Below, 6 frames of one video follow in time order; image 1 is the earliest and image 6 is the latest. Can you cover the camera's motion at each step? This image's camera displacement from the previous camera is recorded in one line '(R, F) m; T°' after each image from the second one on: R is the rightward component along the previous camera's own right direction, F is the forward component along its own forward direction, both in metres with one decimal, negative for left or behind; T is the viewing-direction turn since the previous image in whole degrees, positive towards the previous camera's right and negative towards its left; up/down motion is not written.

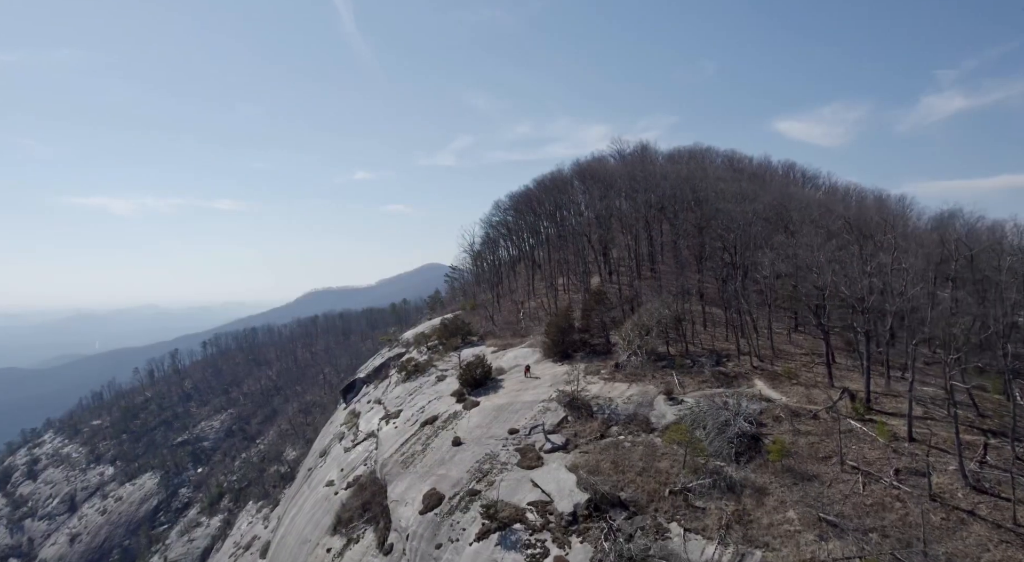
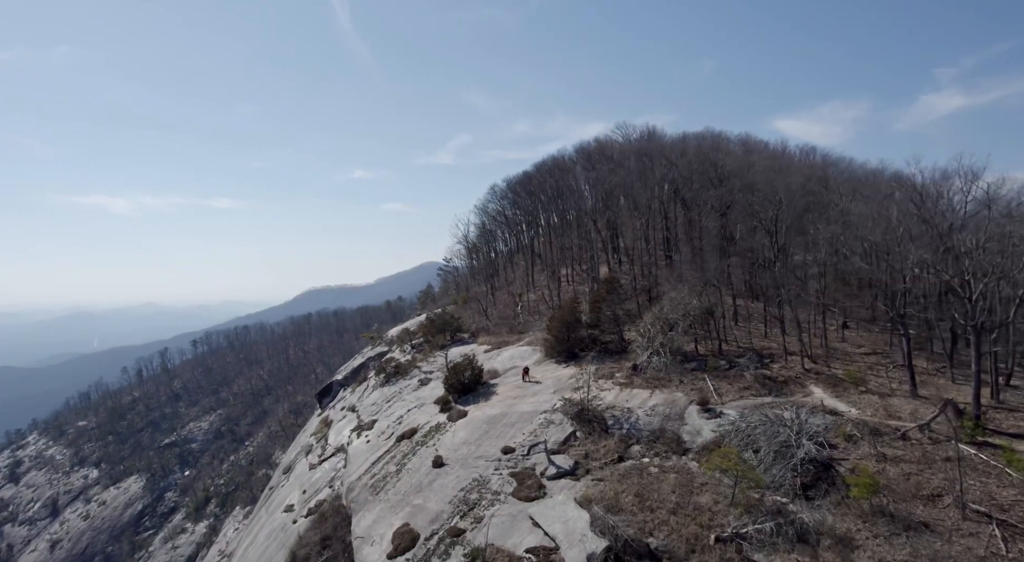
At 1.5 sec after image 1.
(+0.3, +7.8) m; 0°
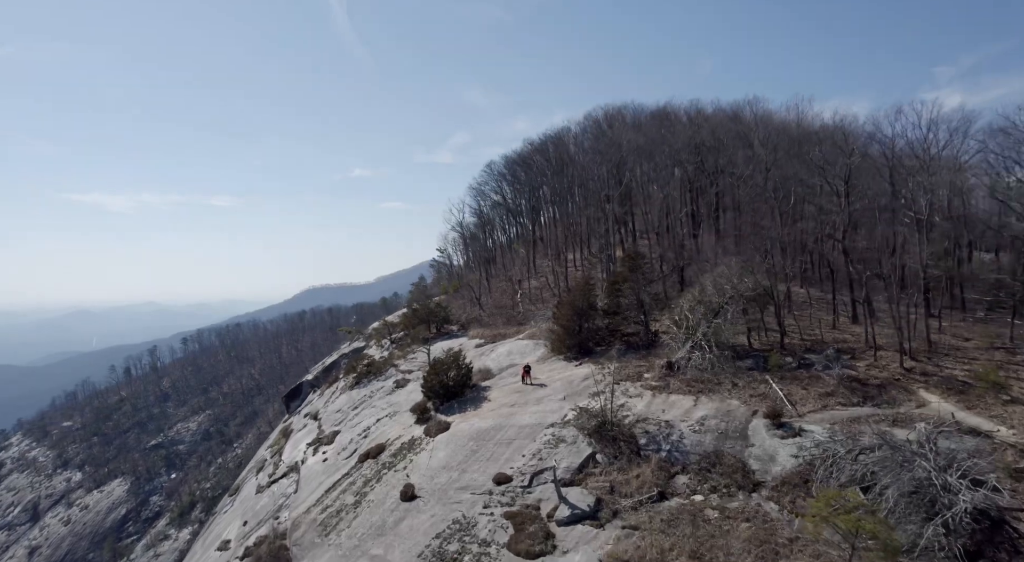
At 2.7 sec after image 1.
(+0.2, +8.6) m; 0°
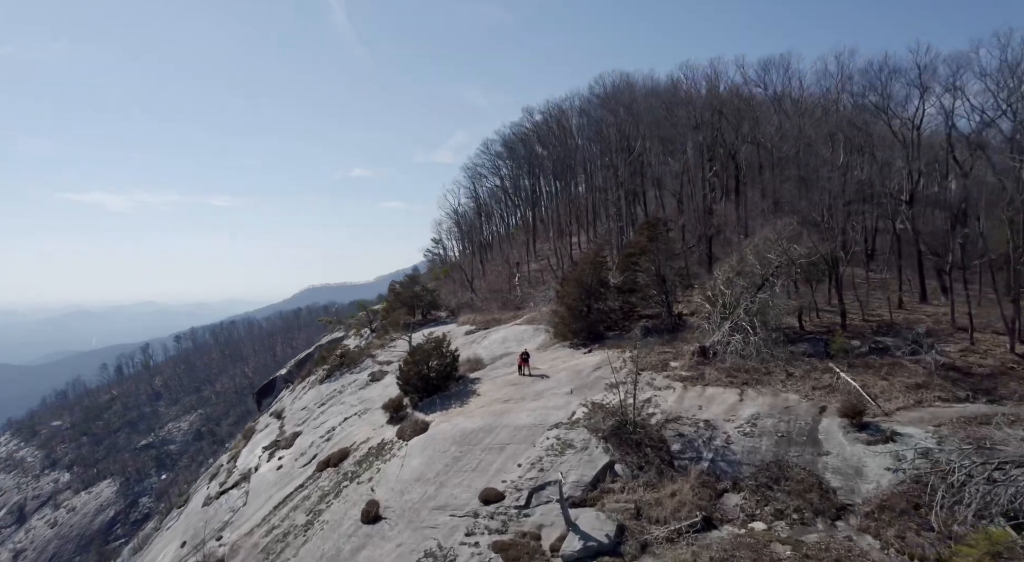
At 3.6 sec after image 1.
(+0.2, +5.5) m; 0°
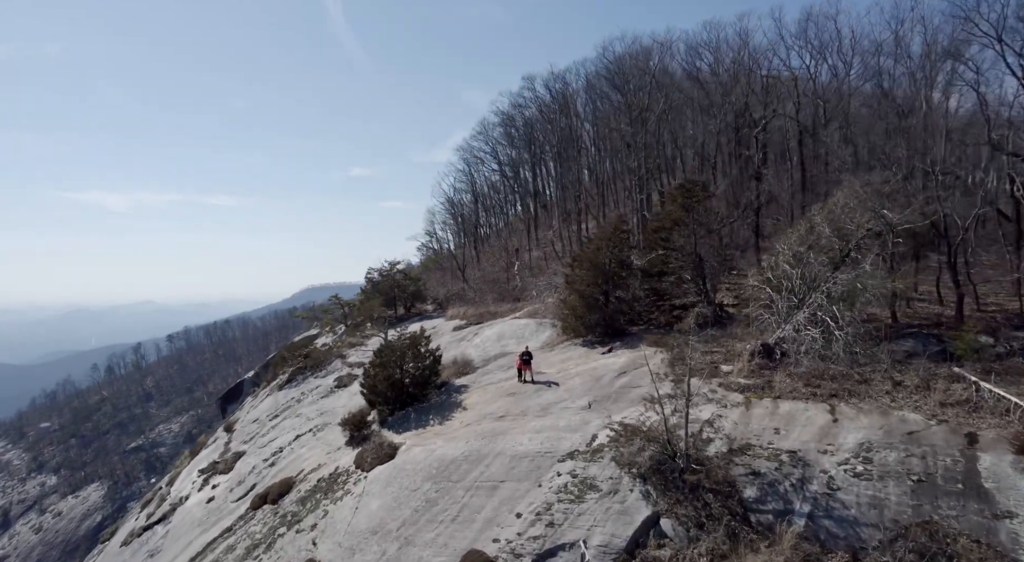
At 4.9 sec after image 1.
(+0.1, +5.7) m; 0°
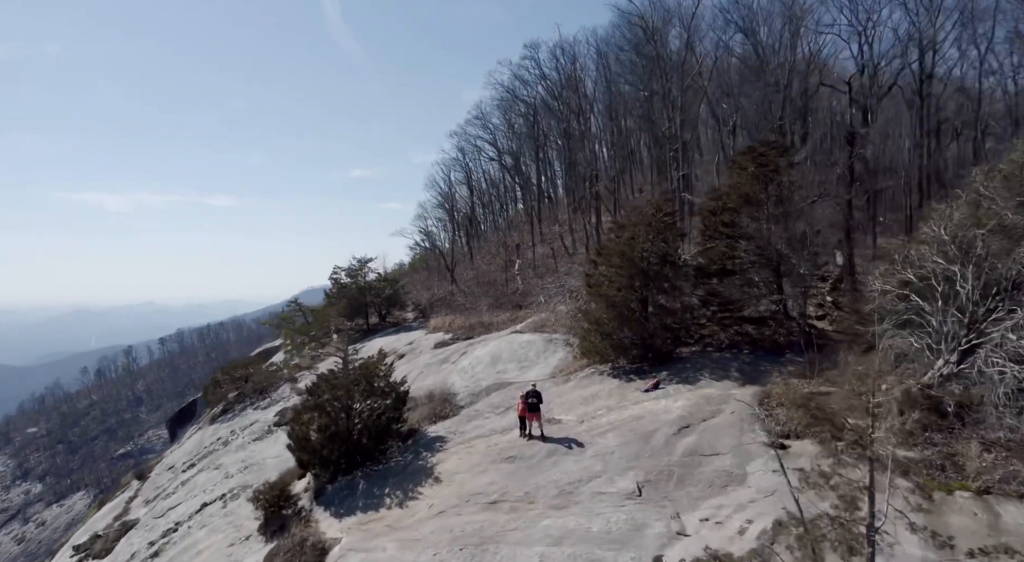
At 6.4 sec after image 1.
(0.0, +6.4) m; 0°
